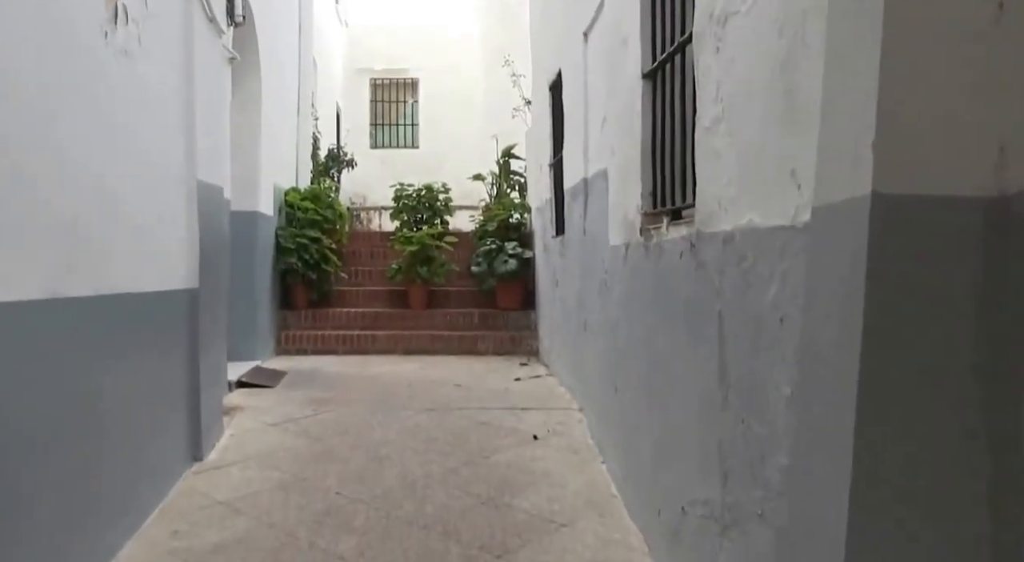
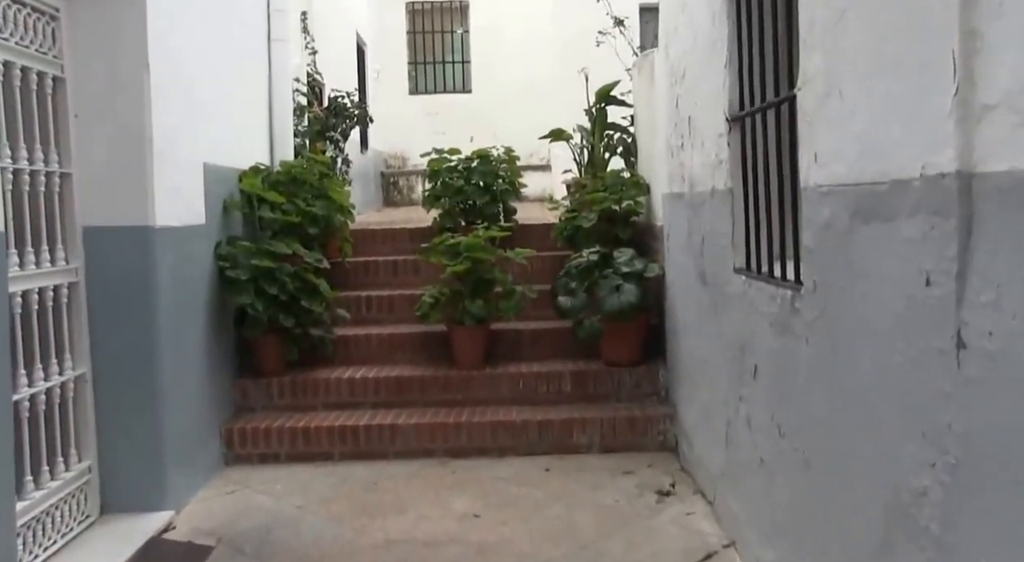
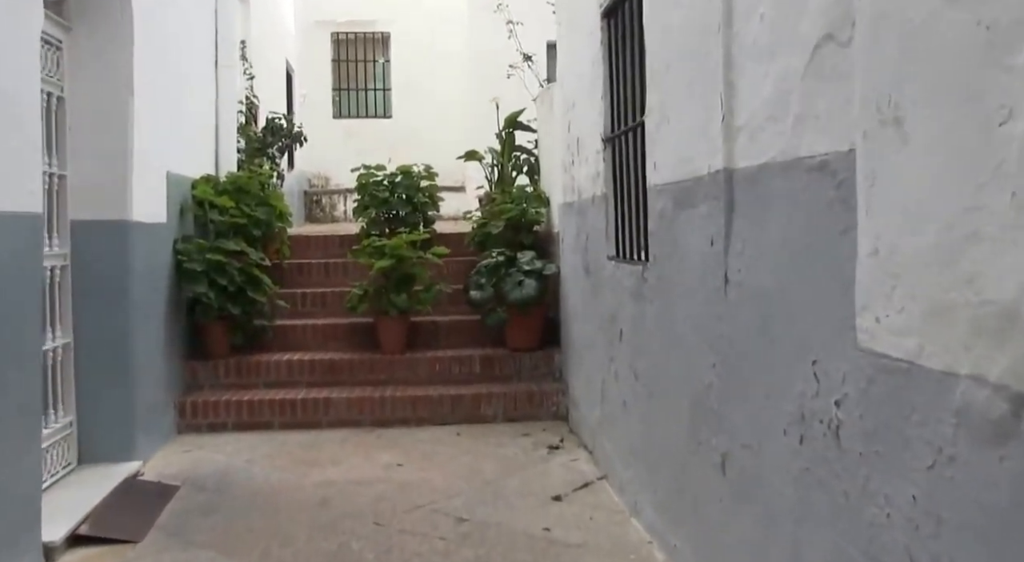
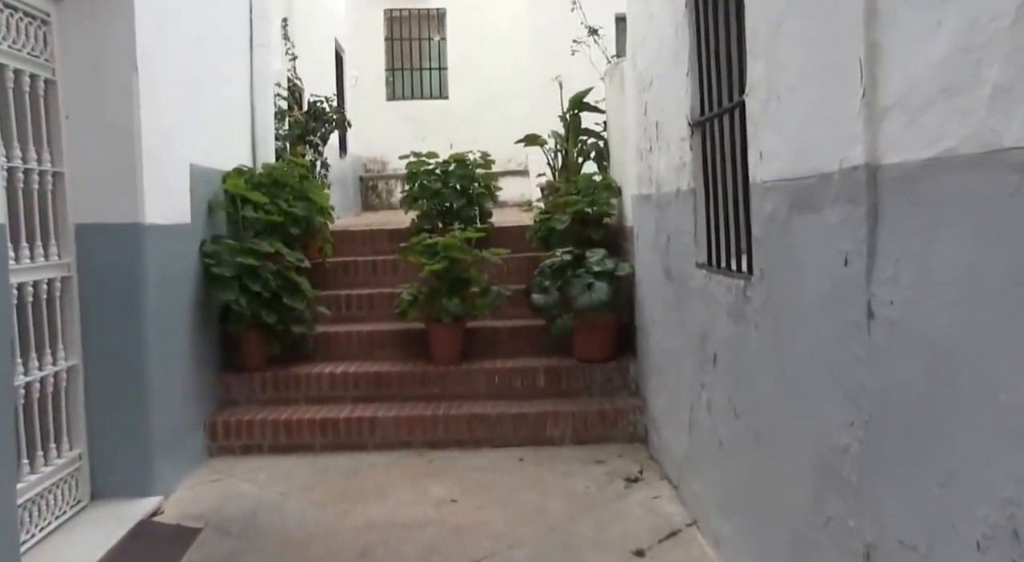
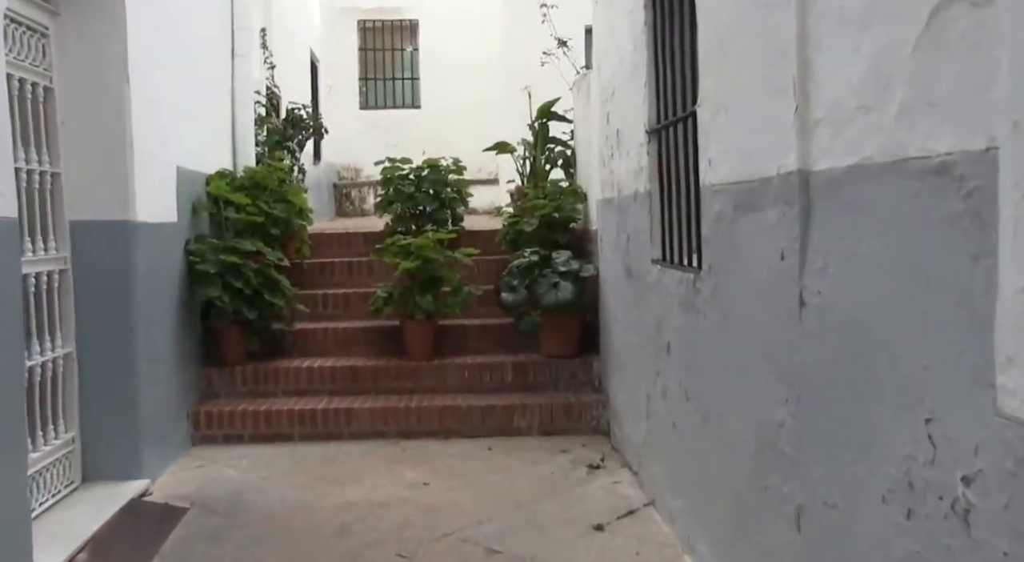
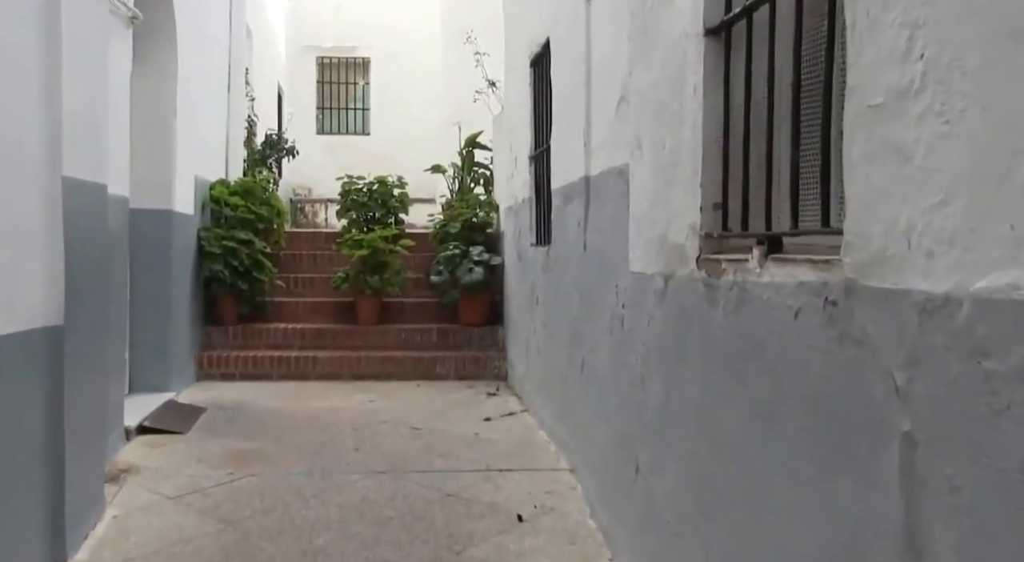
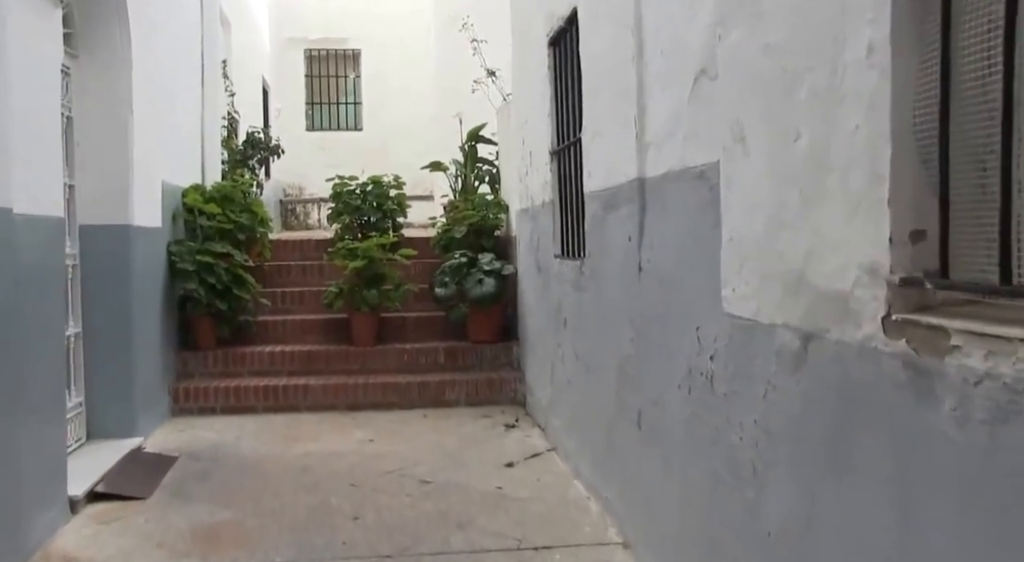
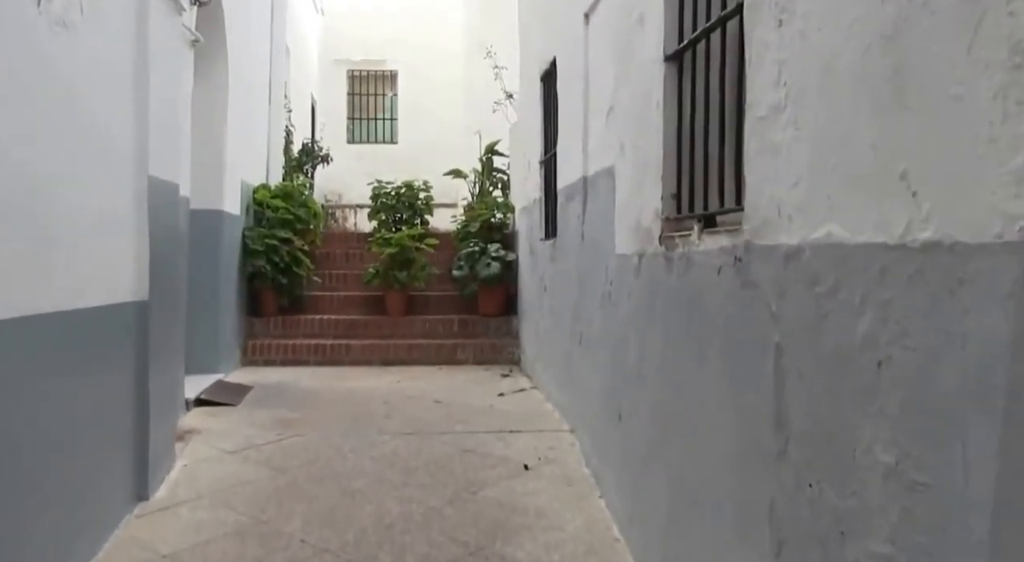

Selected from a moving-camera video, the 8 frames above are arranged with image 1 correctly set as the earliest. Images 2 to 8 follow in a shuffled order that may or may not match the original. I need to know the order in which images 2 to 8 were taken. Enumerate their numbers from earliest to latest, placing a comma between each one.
8, 6, 7, 3, 5, 4, 2
